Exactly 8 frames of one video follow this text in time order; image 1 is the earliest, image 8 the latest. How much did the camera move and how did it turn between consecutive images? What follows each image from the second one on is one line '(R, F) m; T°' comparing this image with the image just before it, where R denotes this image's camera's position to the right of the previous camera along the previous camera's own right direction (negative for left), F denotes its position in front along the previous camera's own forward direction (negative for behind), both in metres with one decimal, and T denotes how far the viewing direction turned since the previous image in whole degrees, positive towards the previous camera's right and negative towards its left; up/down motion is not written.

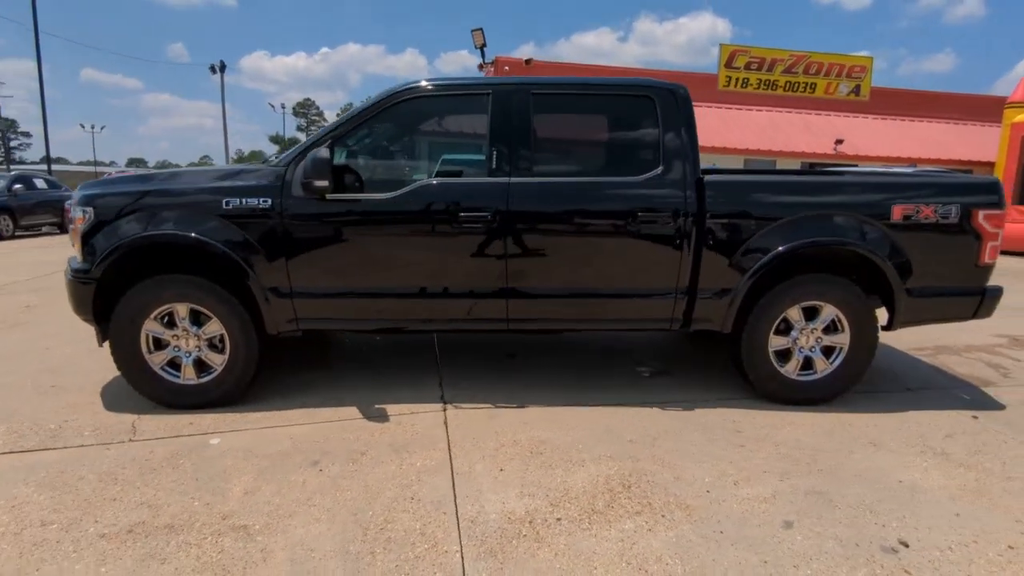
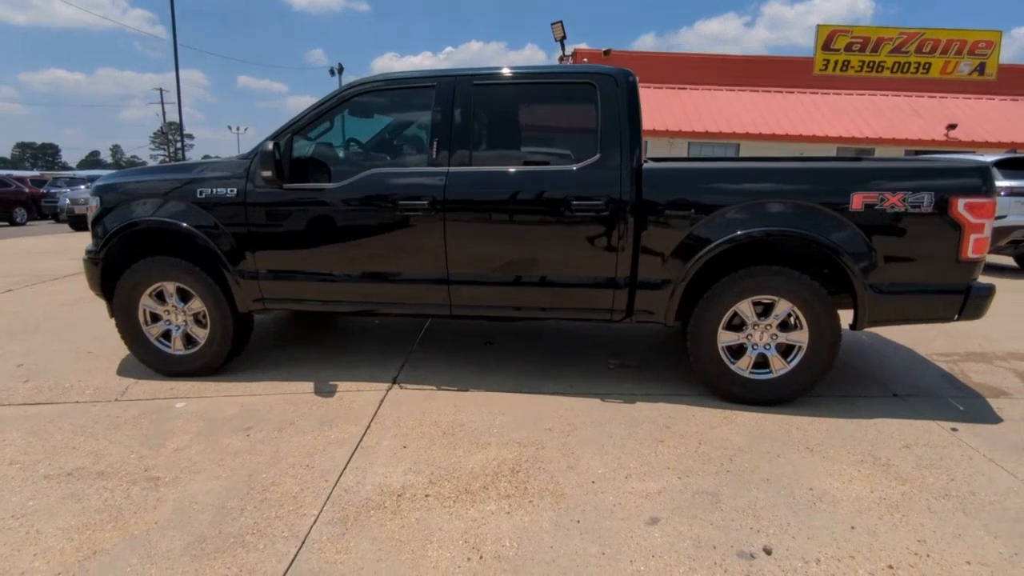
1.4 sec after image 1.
(+1.1, 0.0) m; -10°
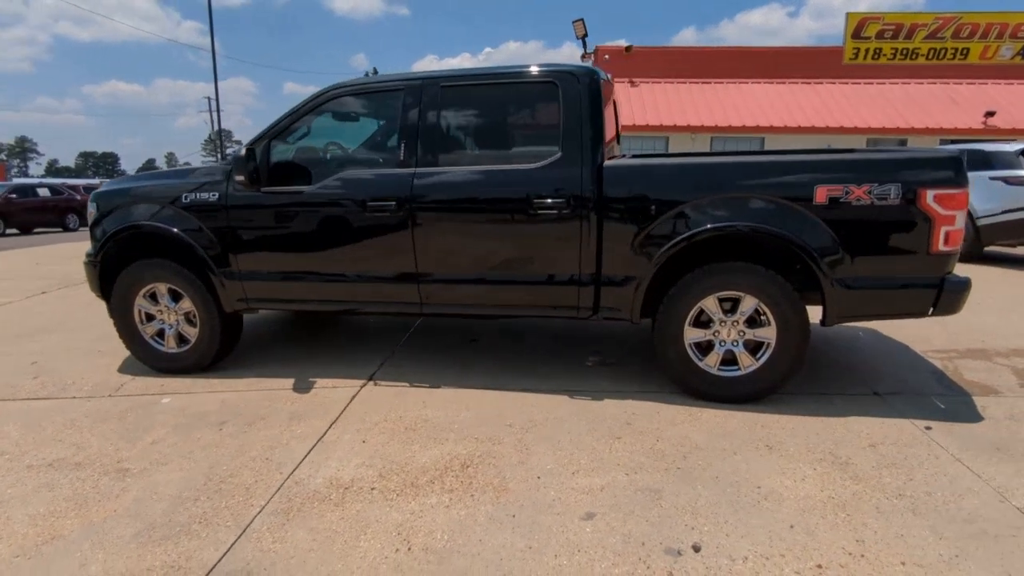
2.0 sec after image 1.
(+0.5, 0.0) m; -4°
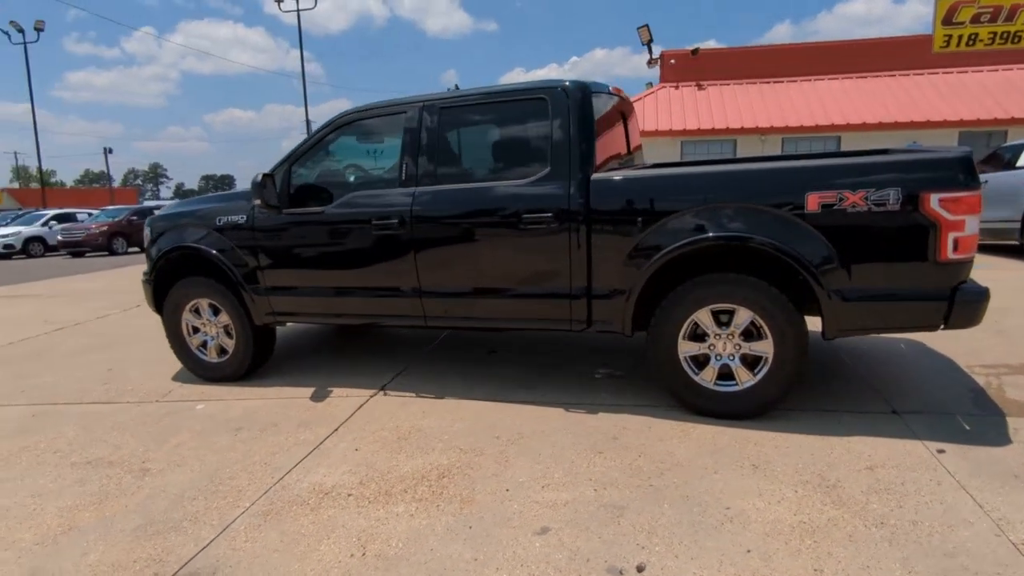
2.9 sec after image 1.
(+0.6, 0.0) m; -8°
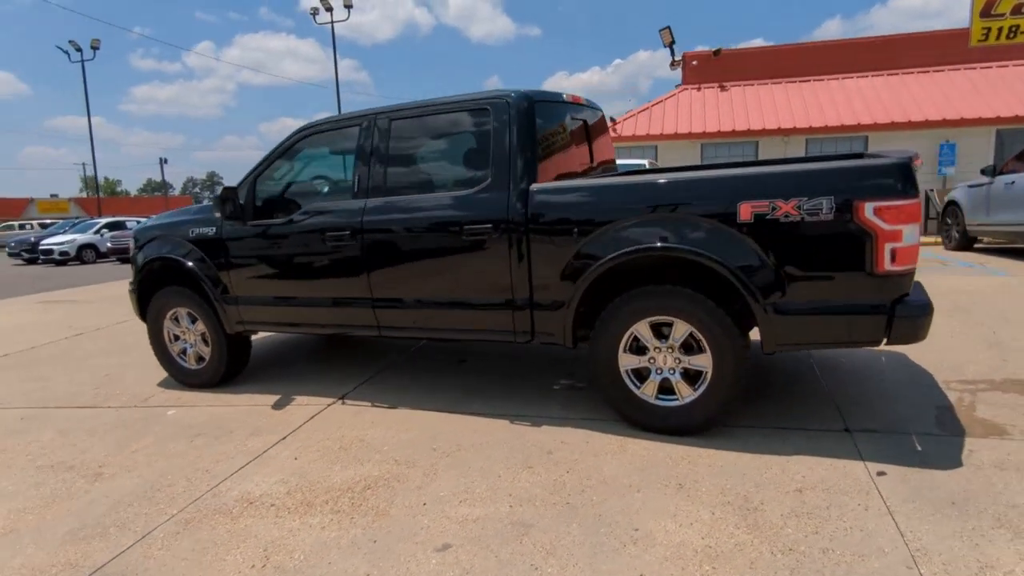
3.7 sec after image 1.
(+0.6, 0.0) m; -4°
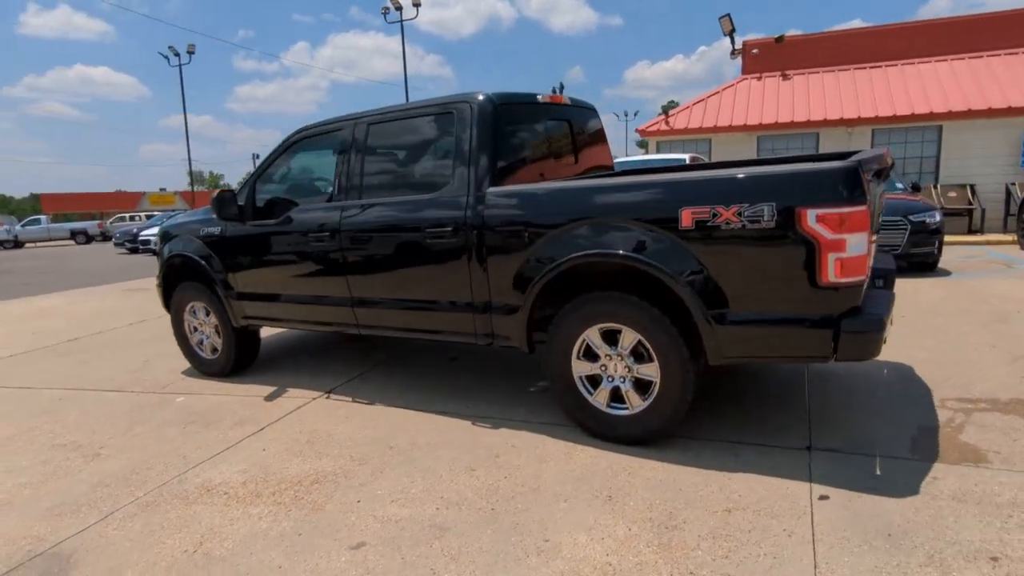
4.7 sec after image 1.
(+0.7, 0.0) m; -7°
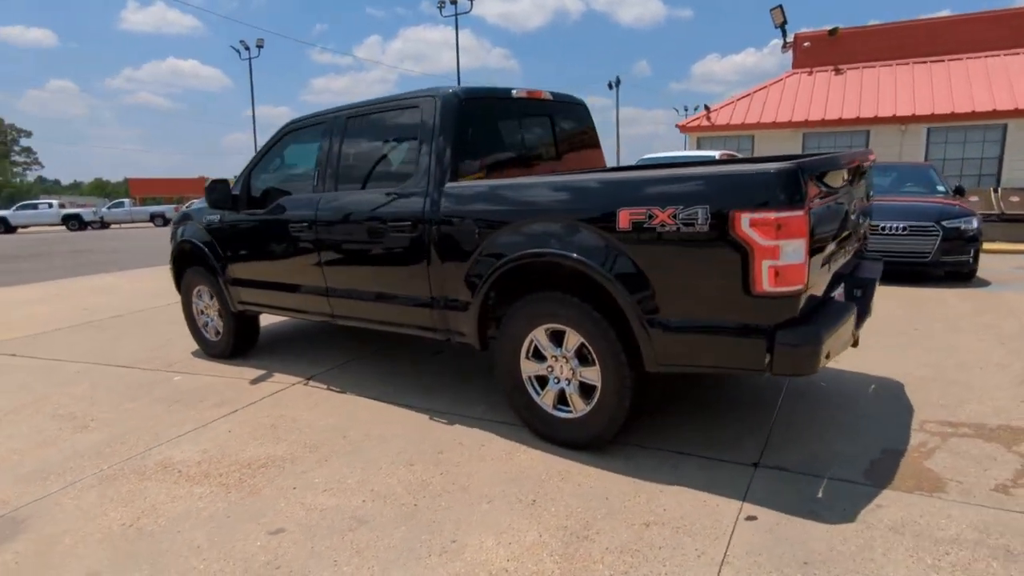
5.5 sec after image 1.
(+0.6, +0.1) m; -5°
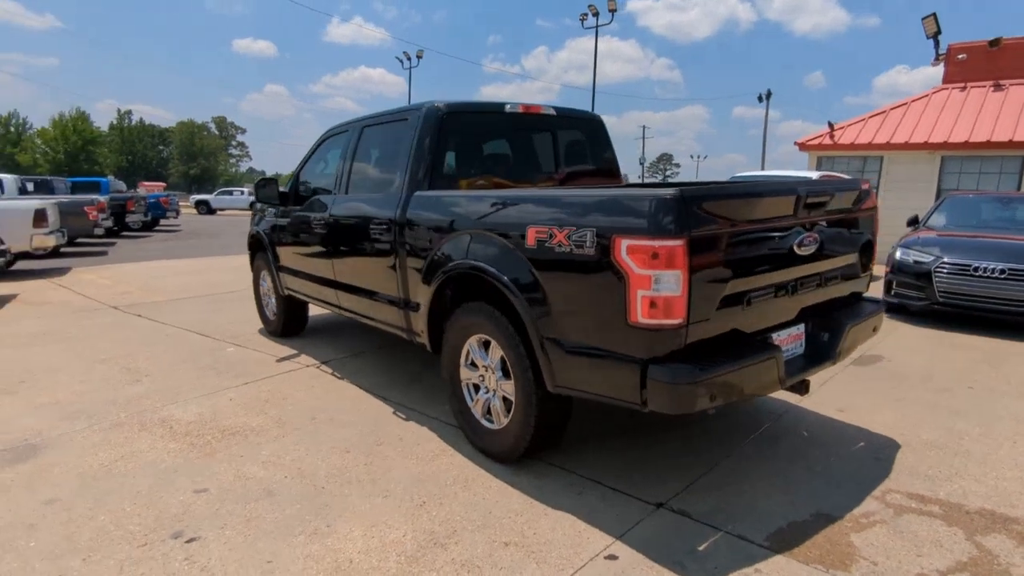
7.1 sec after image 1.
(+1.1, +0.1) m; -13°
